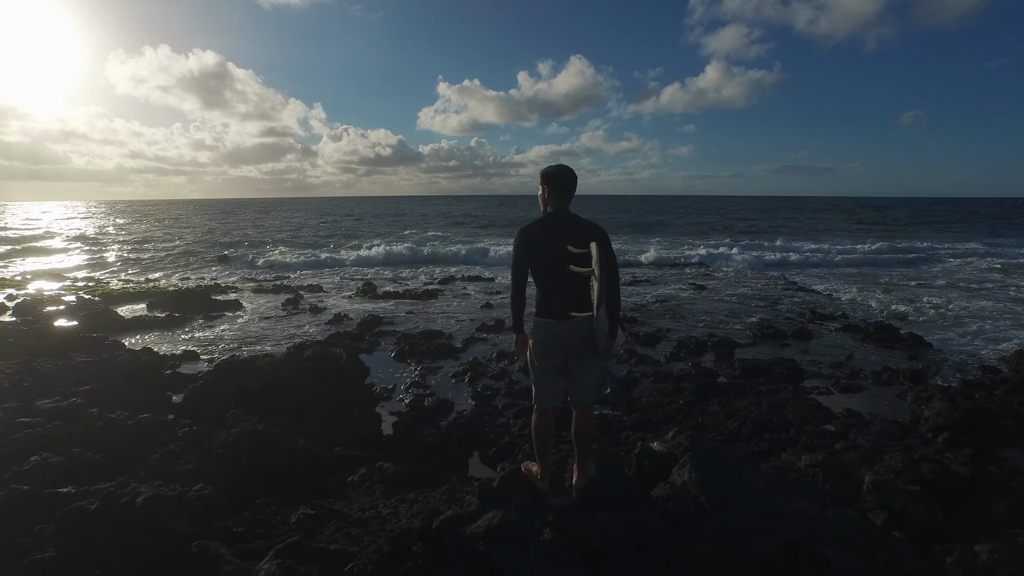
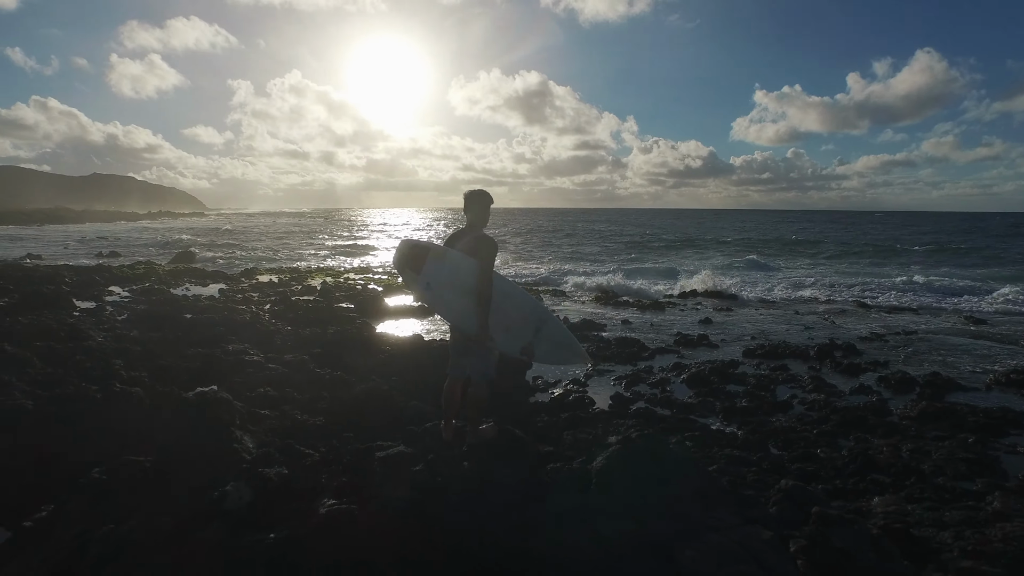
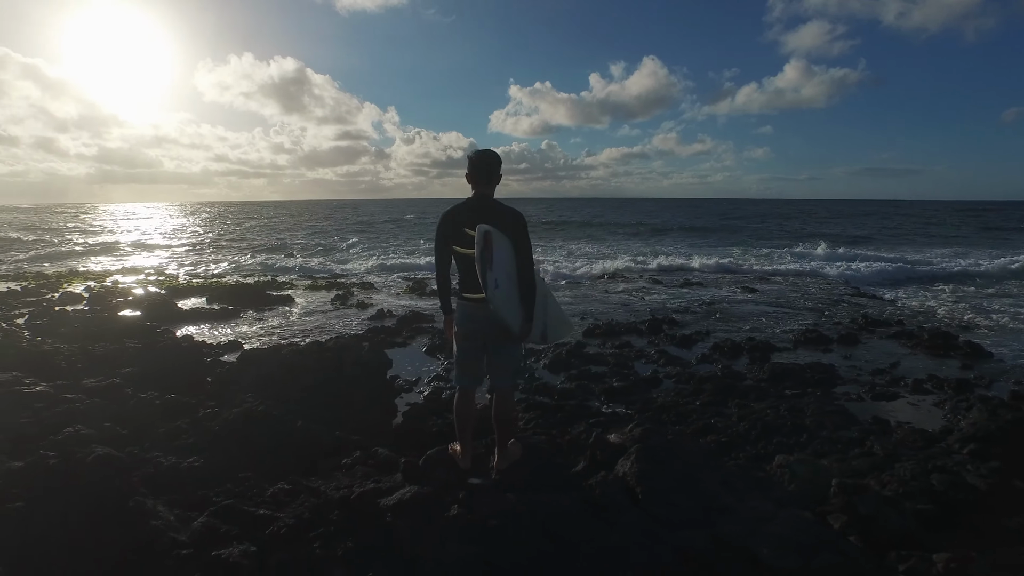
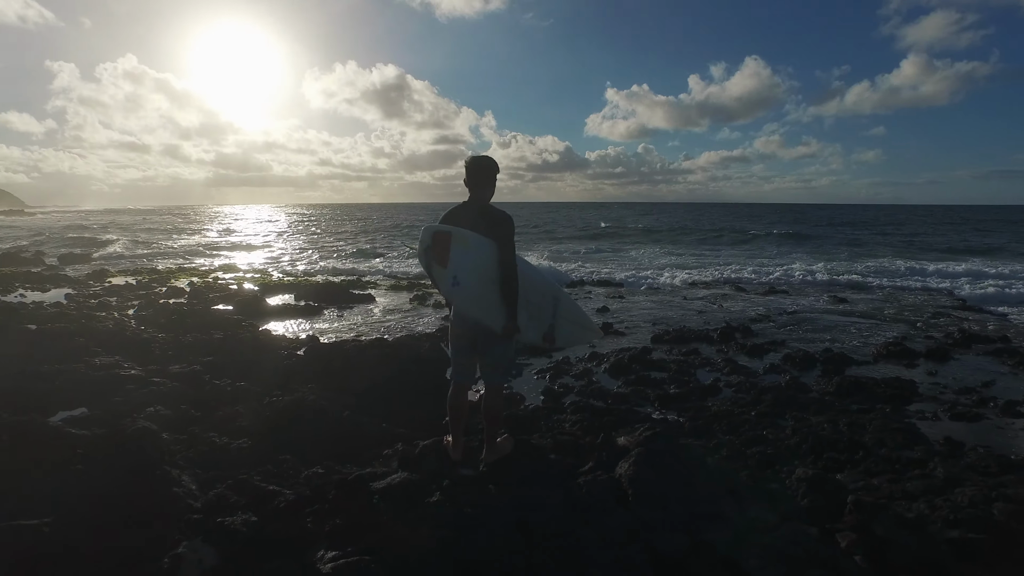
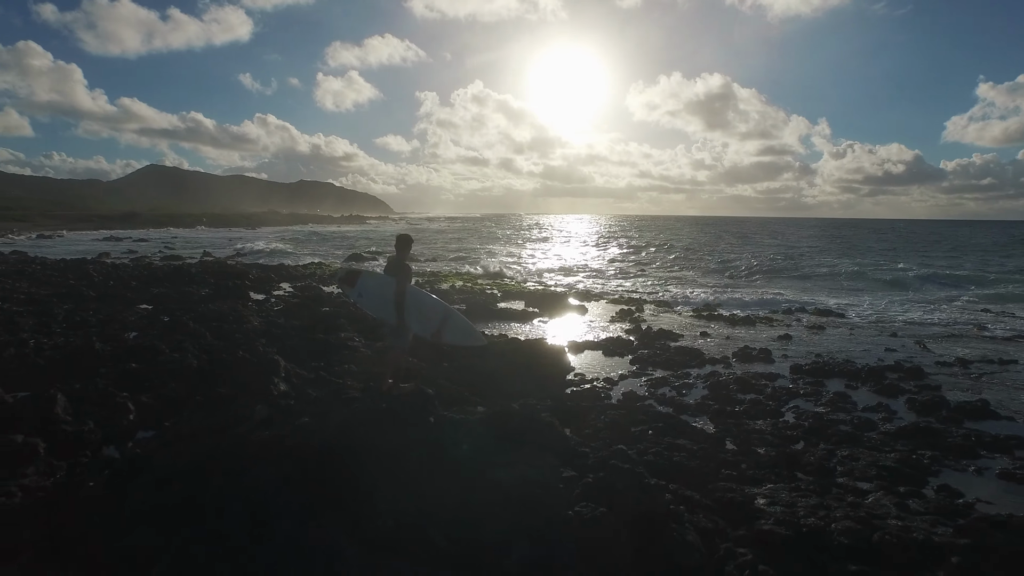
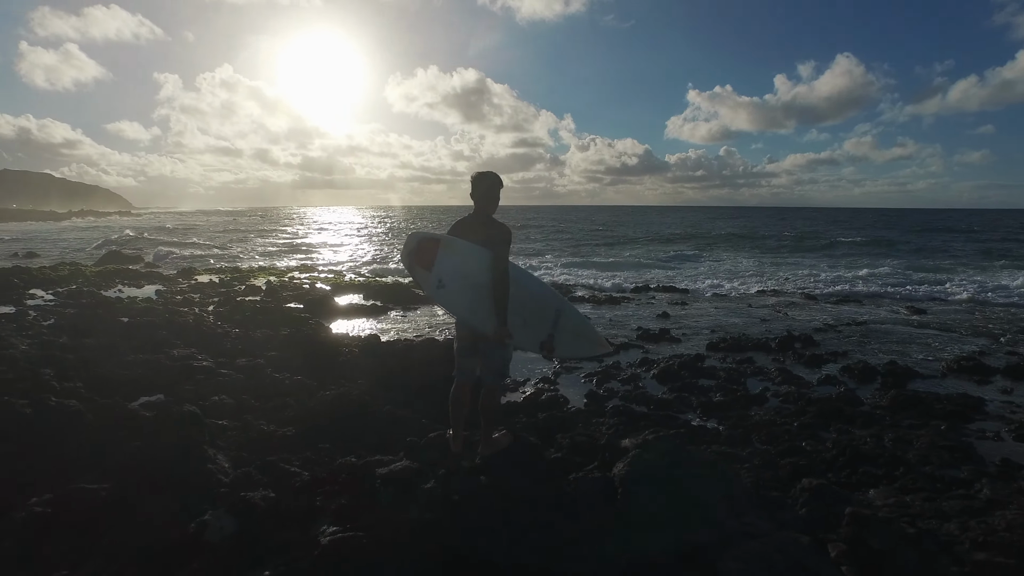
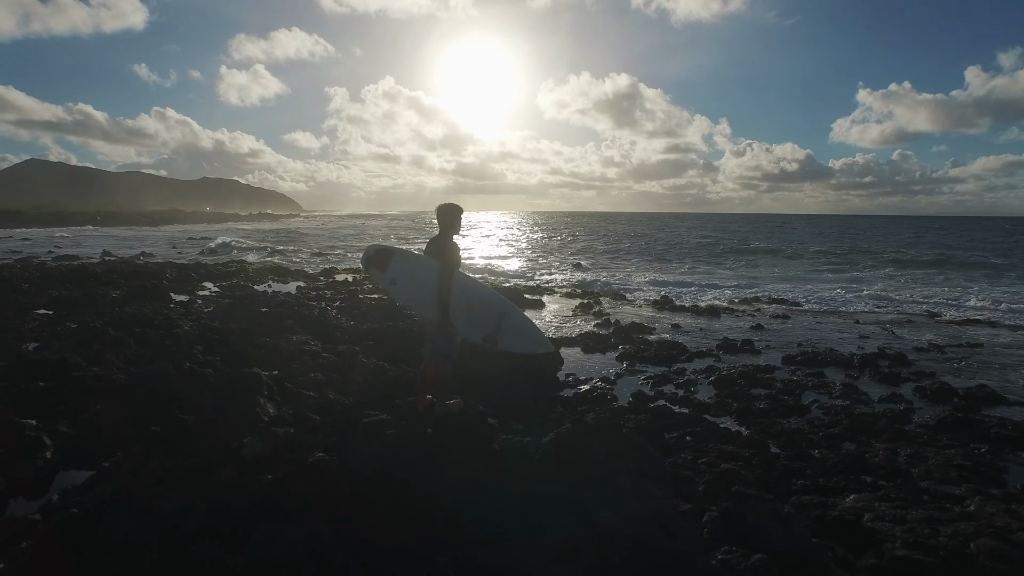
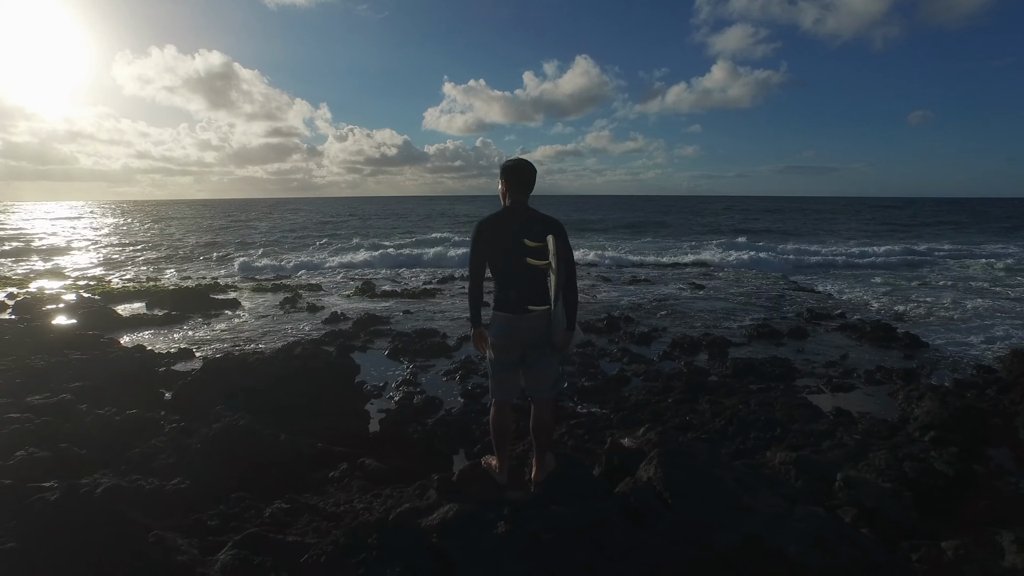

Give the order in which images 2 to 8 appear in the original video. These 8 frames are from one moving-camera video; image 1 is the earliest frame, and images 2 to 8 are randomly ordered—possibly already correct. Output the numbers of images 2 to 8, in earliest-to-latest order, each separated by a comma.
8, 3, 4, 6, 2, 7, 5
